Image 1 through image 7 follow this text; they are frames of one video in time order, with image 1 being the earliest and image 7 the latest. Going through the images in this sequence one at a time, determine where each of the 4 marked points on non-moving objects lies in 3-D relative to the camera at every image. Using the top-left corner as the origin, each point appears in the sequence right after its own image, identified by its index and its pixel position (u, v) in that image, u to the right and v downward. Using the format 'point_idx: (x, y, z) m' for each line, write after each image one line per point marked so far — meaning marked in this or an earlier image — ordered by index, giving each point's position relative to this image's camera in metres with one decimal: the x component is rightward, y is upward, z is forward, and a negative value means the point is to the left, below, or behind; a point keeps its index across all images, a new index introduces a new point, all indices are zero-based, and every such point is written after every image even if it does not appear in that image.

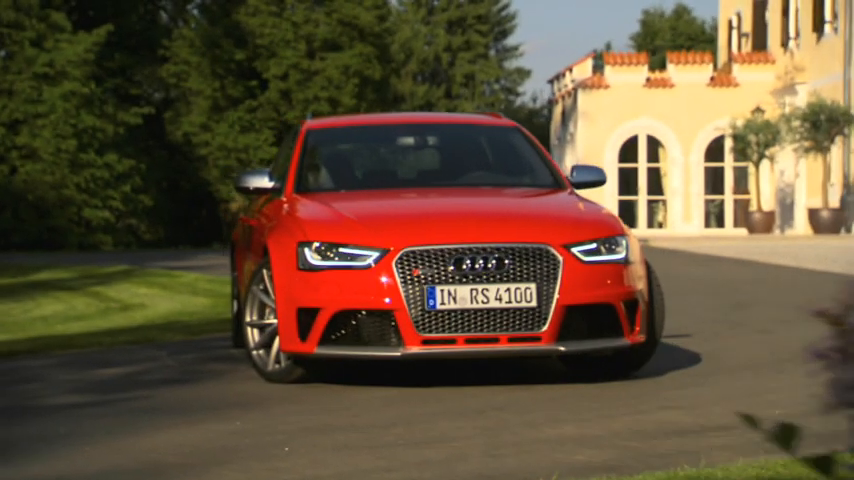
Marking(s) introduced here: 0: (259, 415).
0: (-0.8, -0.9, +7.9) m
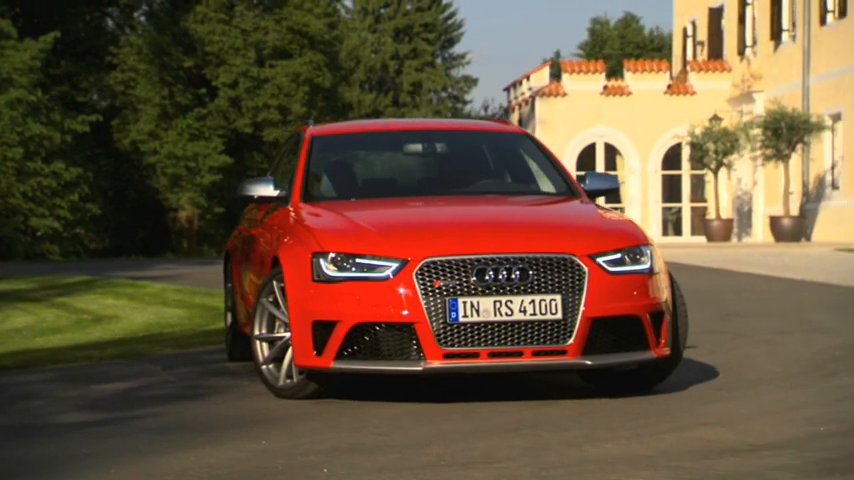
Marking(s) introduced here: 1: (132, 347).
0: (-0.7, -0.9, +7.6) m
1: (-2.3, -0.8, +12.6) m
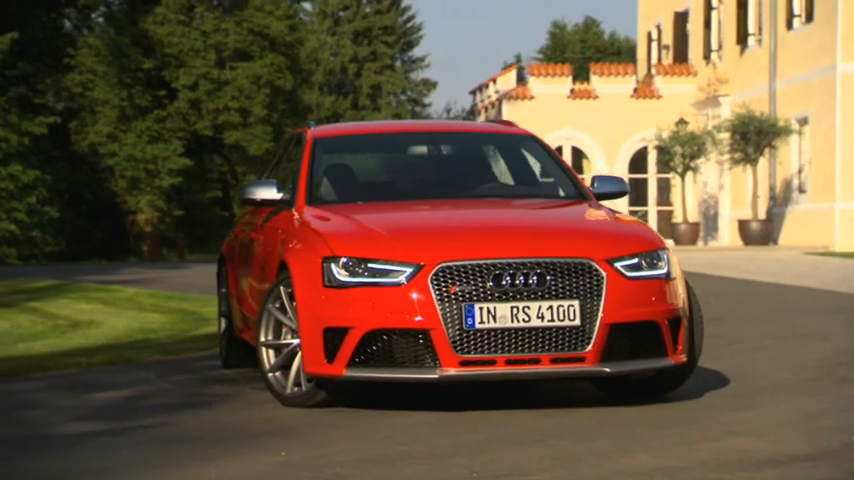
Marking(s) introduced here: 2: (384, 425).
0: (-0.6, -0.9, +7.4) m
1: (-2.3, -0.9, +12.3) m
2: (-0.2, -0.9, +8.0) m
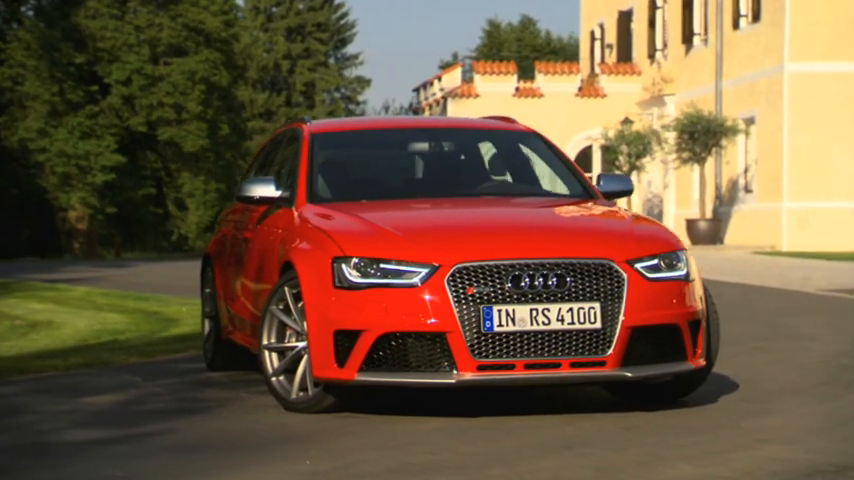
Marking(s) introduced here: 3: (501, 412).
0: (-0.5, -0.9, +7.1) m
1: (-2.5, -0.9, +11.9) m
2: (-0.1, -0.9, +7.7) m
3: (+0.4, -0.9, +8.4) m
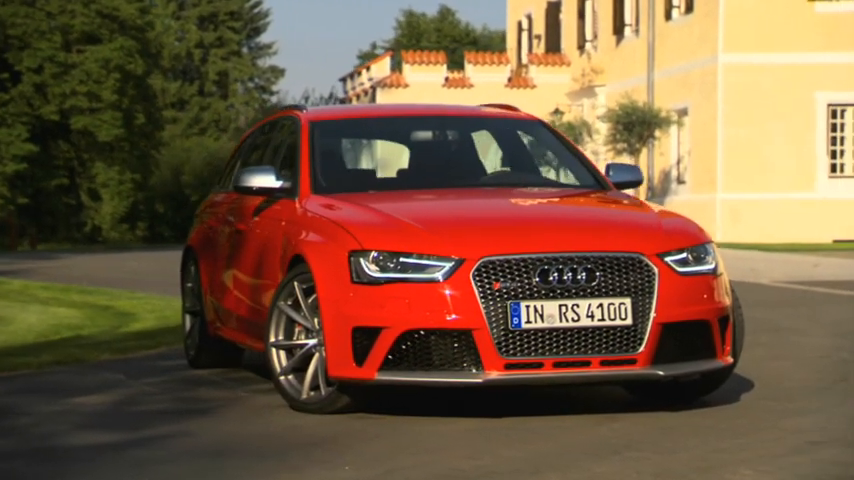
0: (-0.3, -0.9, +6.7) m
1: (-2.6, -0.8, +11.4) m
2: (0.0, -0.9, +7.3) m
3: (+0.5, -0.9, +8.1) m
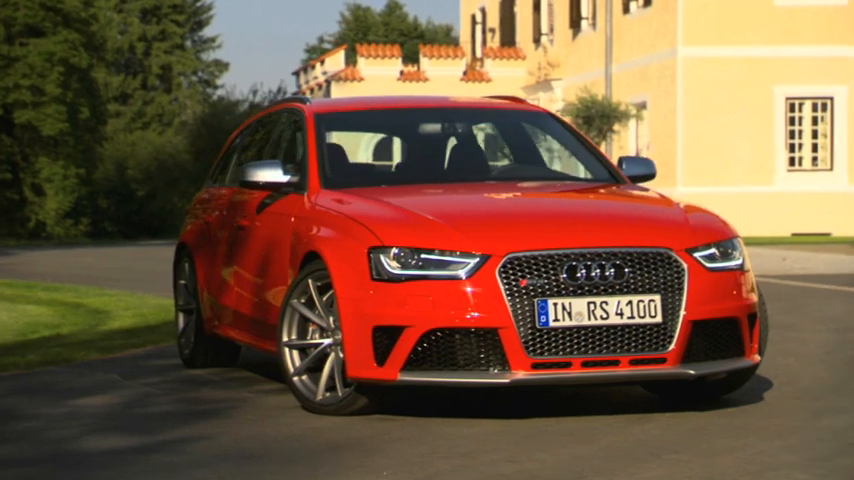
0: (-0.1, -0.9, +6.4) m
1: (-2.6, -0.8, +11.0) m
2: (+0.1, -0.9, +7.0) m
3: (+0.6, -0.8, +7.8) m
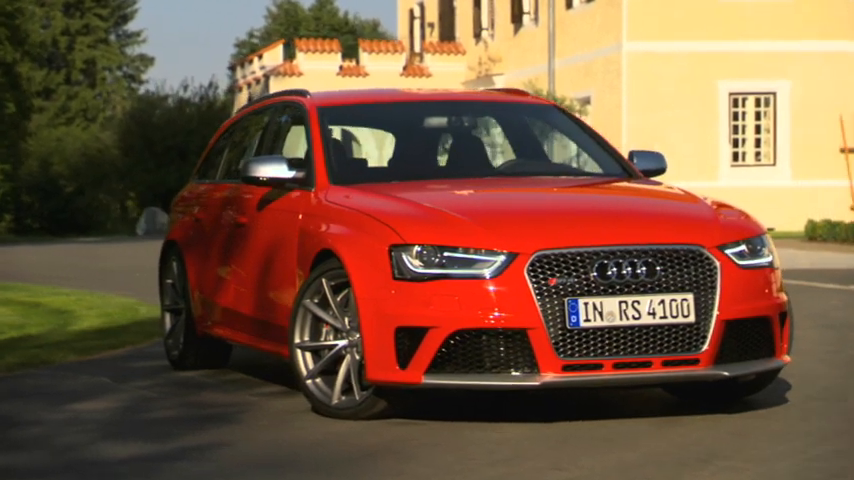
0: (0.0, -0.9, +6.1) m
1: (-2.6, -0.8, +10.6) m
2: (+0.3, -0.8, +6.8) m
3: (+0.7, -0.8, +7.6) m
